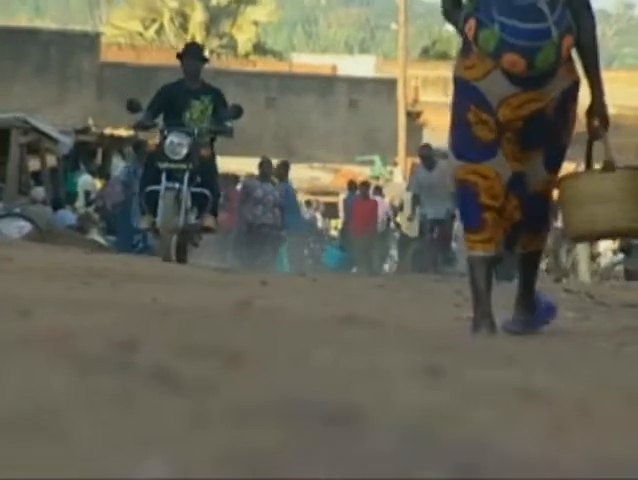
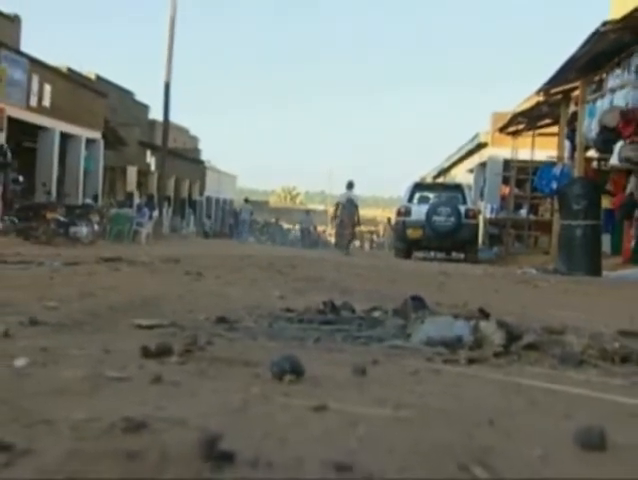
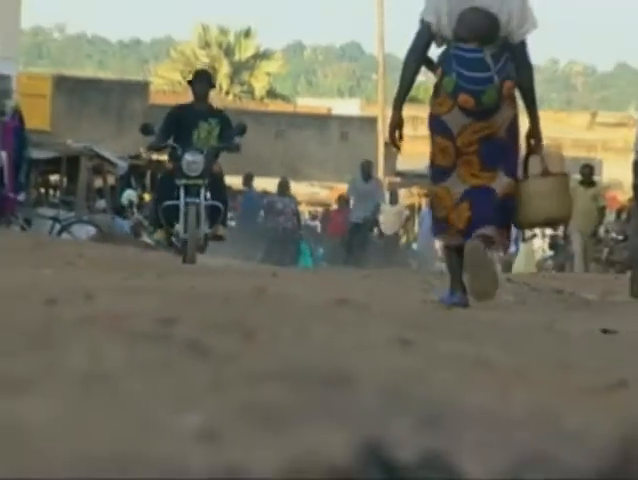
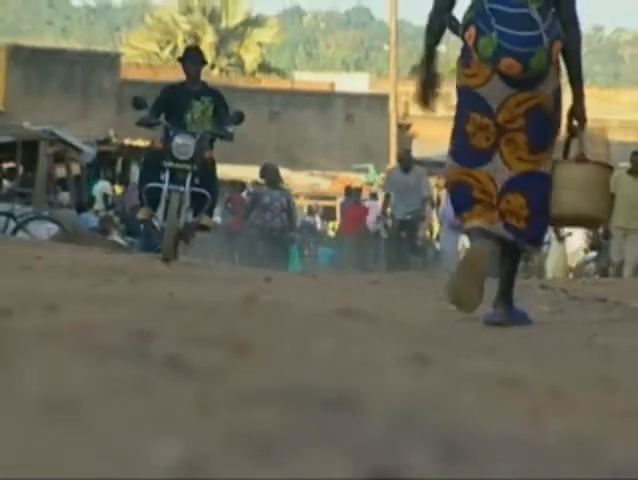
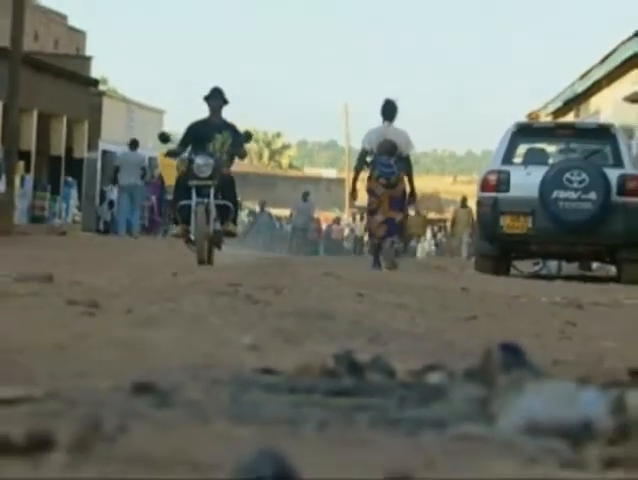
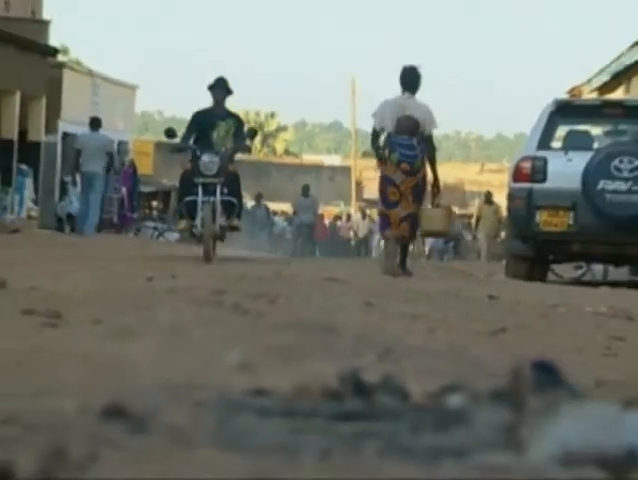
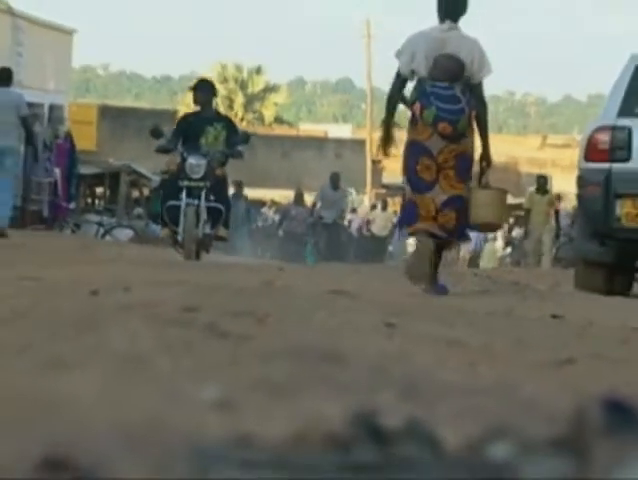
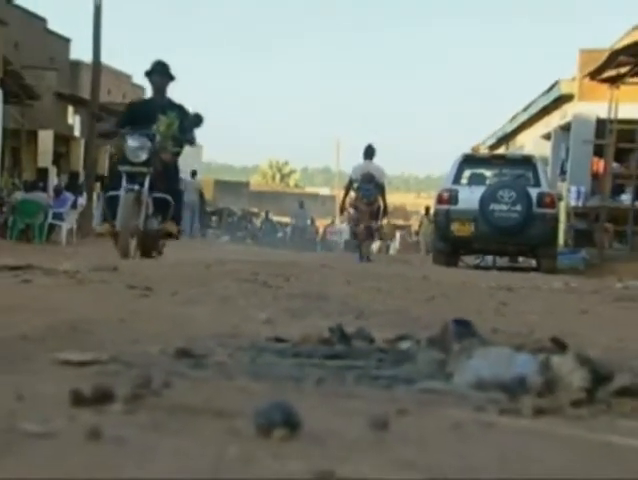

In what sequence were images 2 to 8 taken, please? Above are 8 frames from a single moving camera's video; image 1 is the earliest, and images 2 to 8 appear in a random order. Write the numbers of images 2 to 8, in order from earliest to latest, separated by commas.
4, 3, 7, 6, 5, 8, 2
